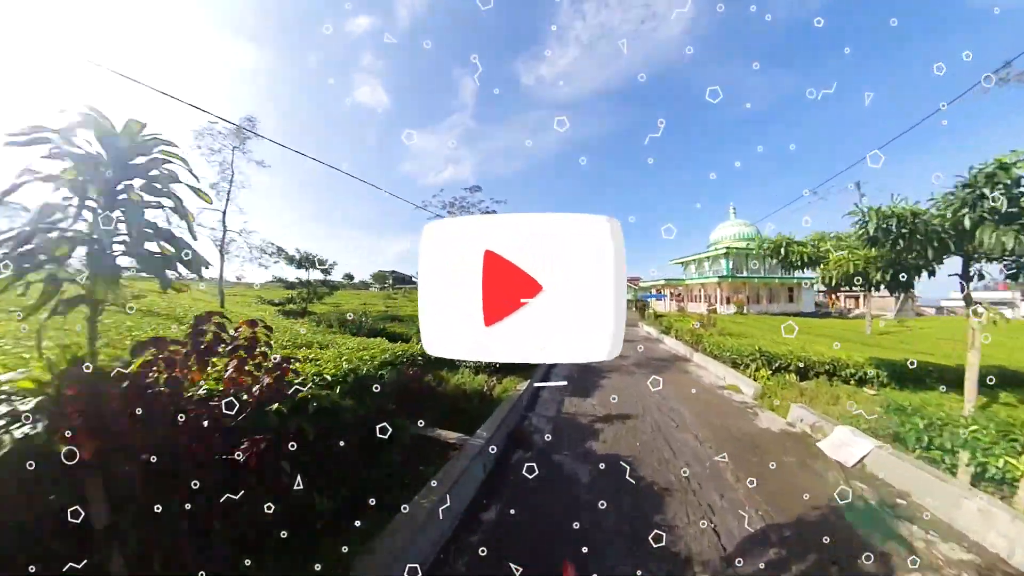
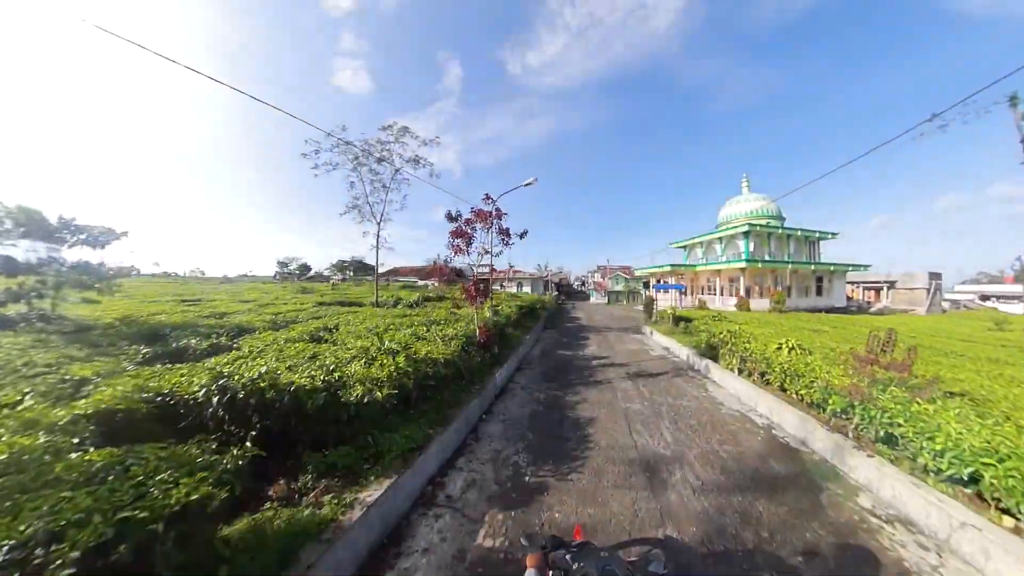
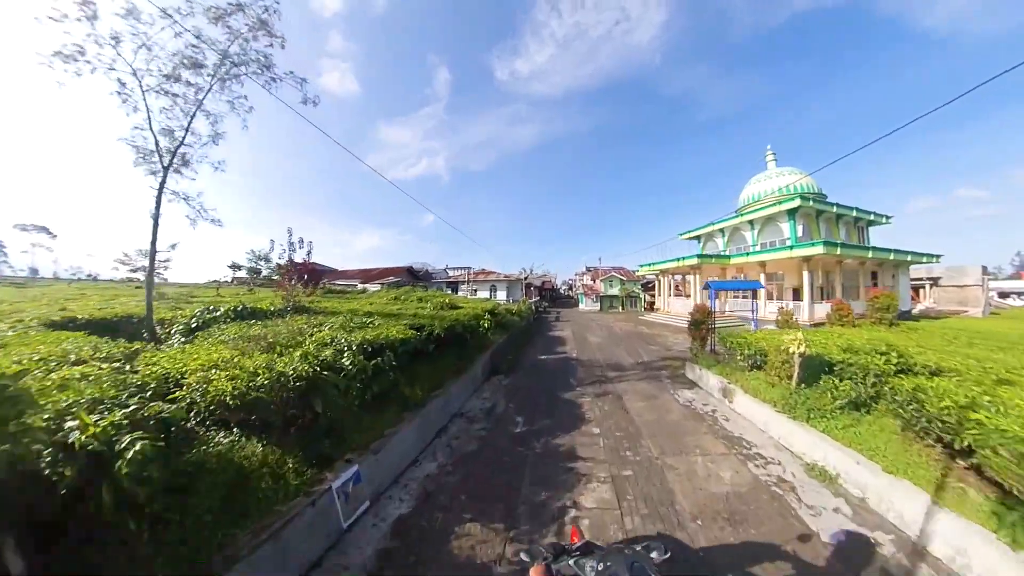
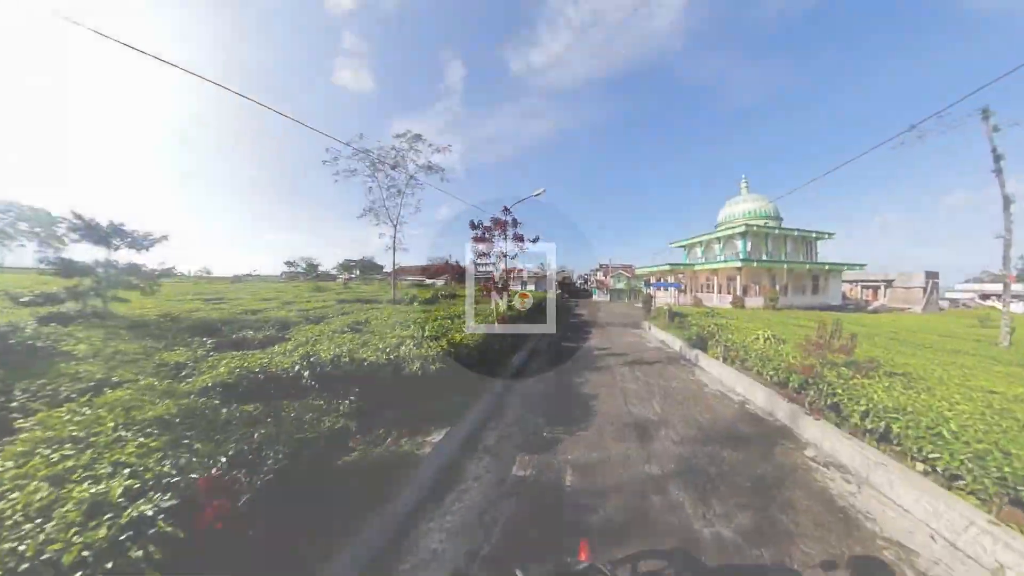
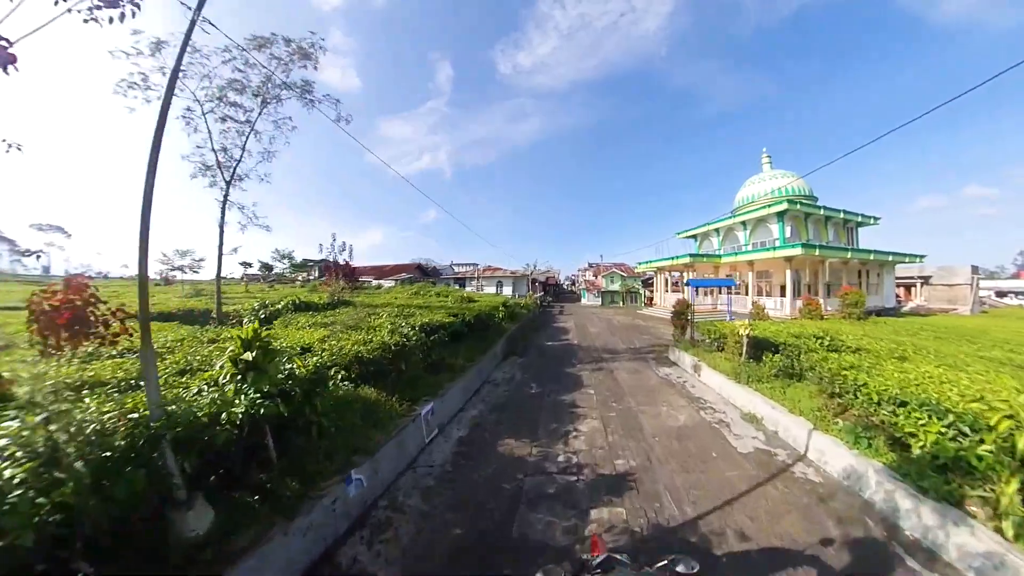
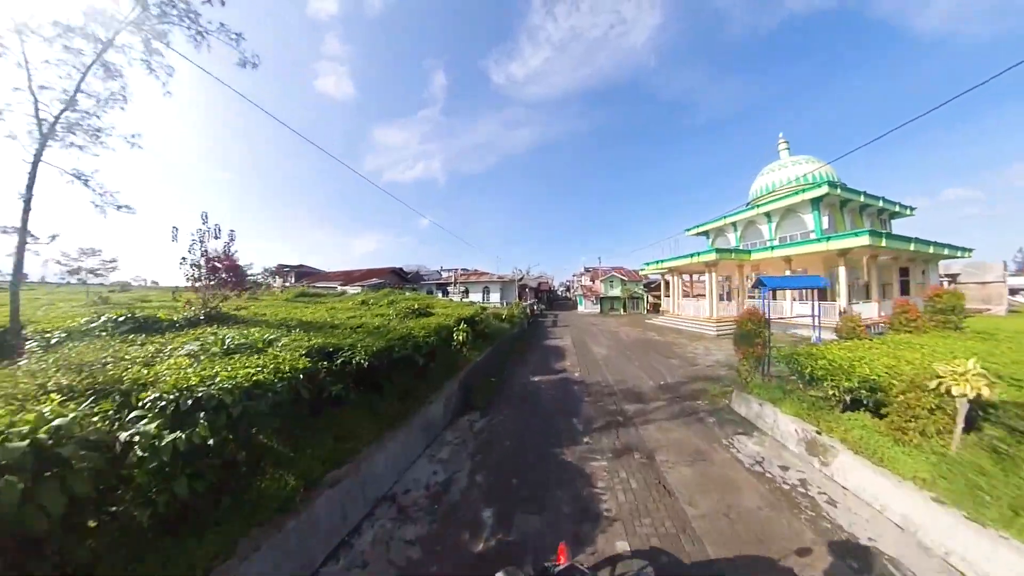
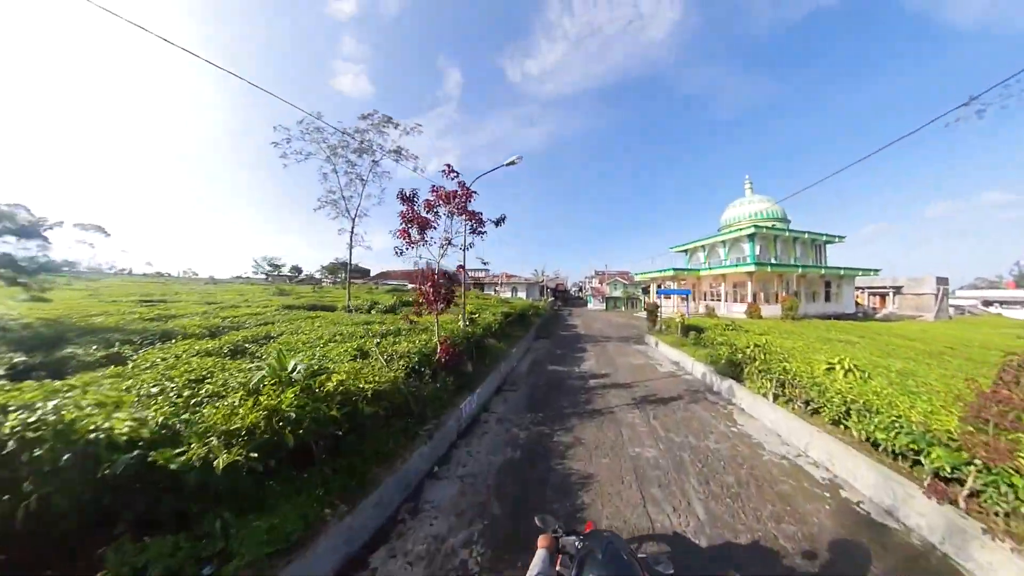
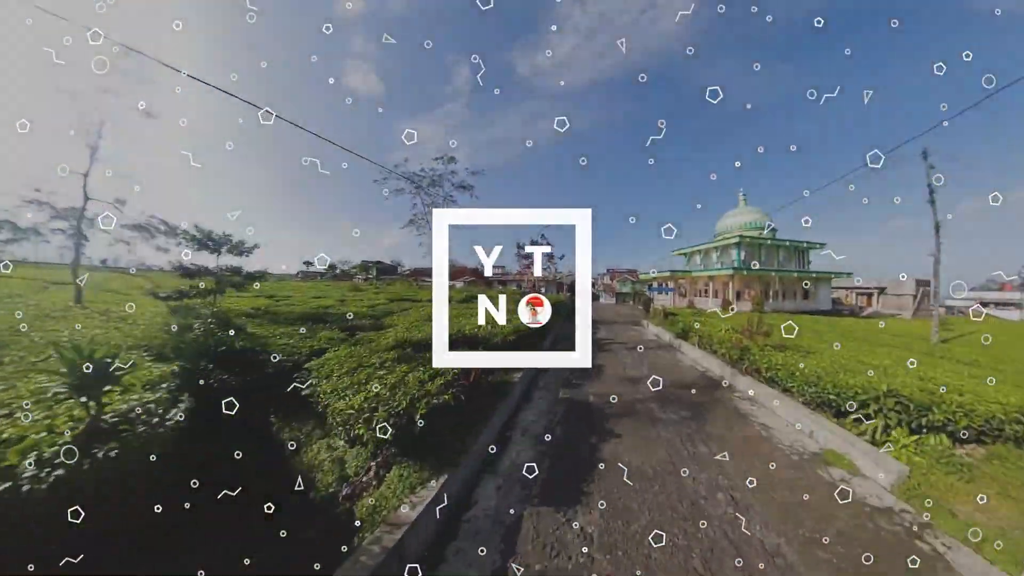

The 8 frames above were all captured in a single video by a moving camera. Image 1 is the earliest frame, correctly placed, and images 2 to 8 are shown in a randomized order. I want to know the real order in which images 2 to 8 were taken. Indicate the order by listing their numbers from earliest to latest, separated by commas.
8, 4, 2, 7, 5, 3, 6
